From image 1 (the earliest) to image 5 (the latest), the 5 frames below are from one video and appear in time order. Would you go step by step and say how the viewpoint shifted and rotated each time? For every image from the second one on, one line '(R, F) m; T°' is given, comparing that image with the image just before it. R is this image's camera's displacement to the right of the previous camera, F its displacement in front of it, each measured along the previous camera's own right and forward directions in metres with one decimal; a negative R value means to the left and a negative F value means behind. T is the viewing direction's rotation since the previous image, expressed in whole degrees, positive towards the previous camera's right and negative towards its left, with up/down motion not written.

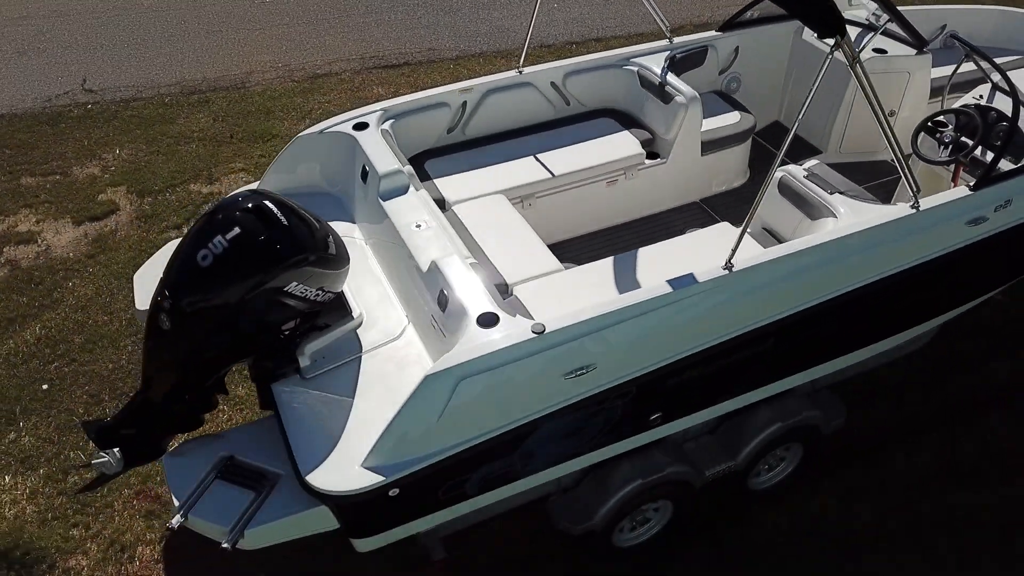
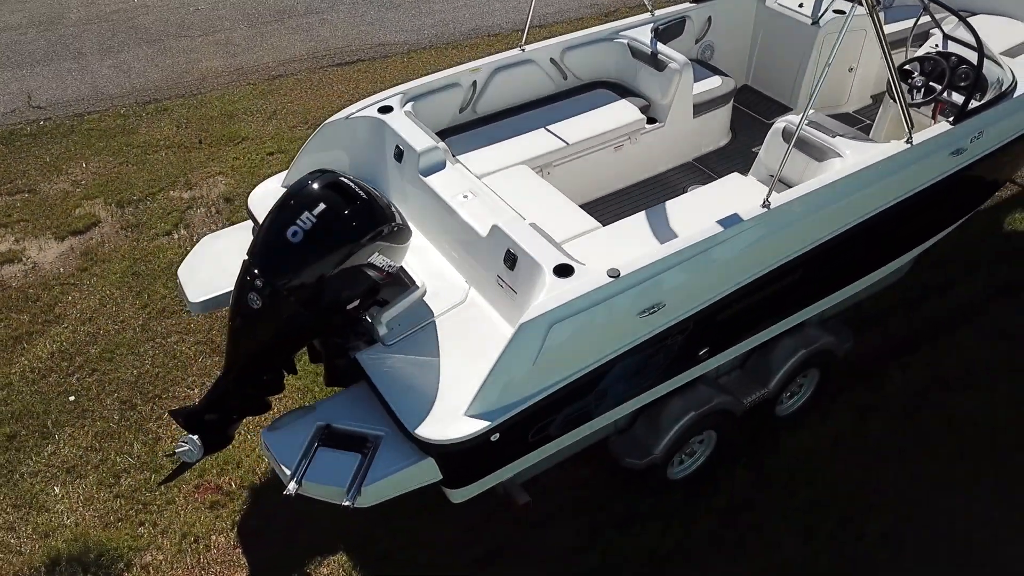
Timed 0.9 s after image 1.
(-0.5, -0.1) m; +6°
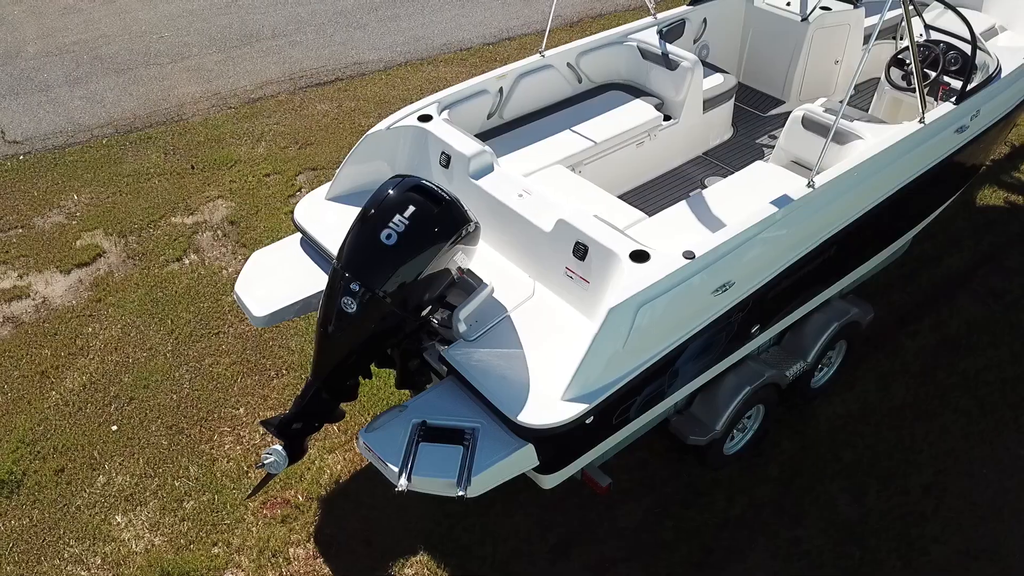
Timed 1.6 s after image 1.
(-0.5, -0.1) m; +5°
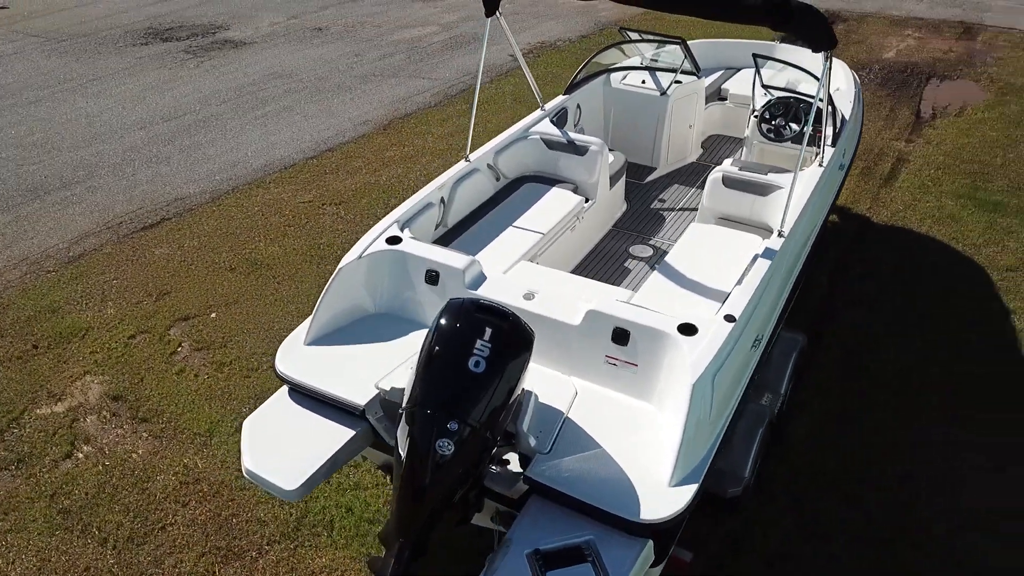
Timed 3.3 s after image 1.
(-0.9, +0.2) m; +18°
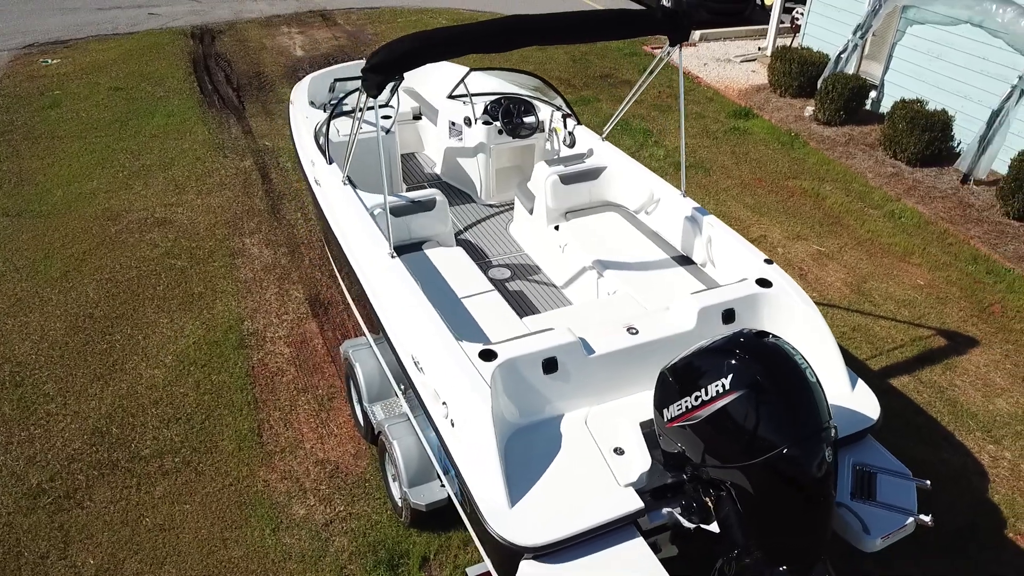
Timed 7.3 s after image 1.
(-2.2, +1.1) m; +44°
